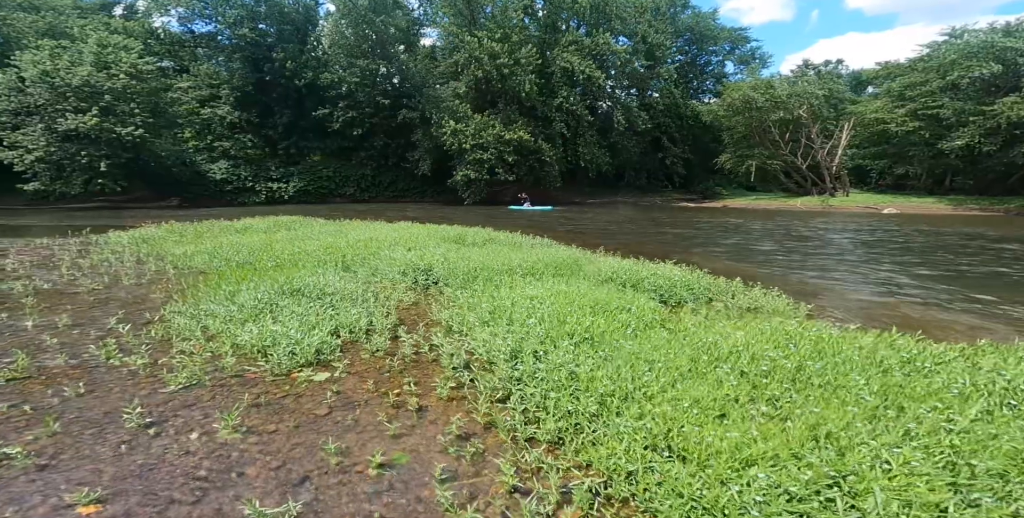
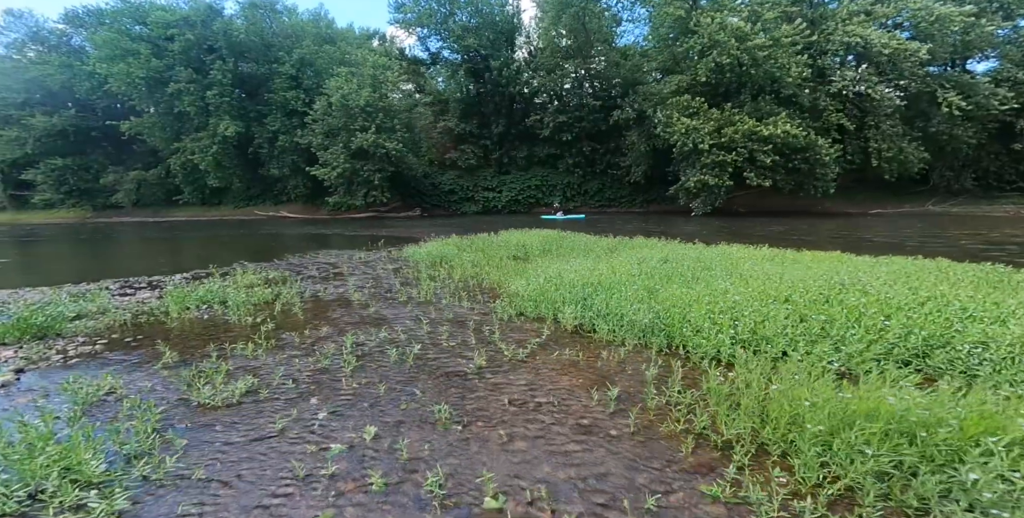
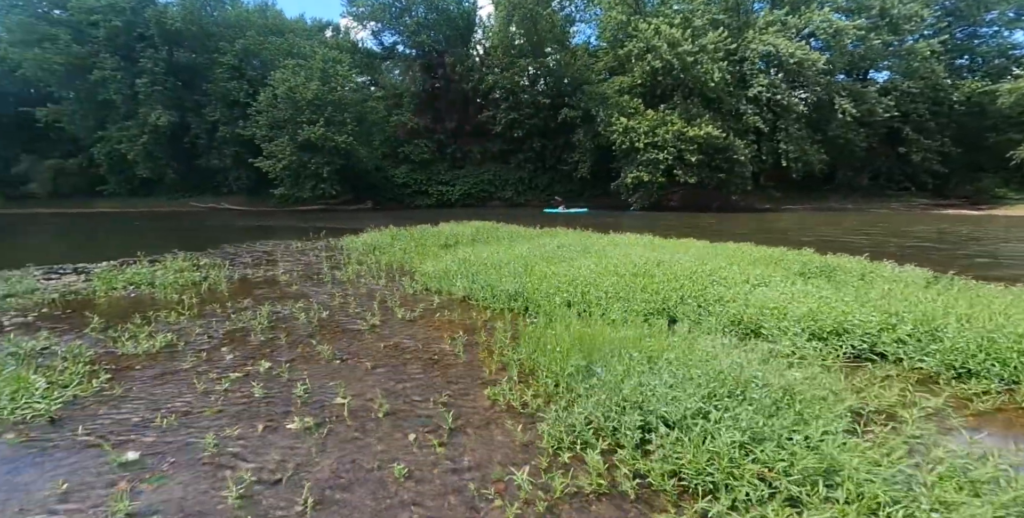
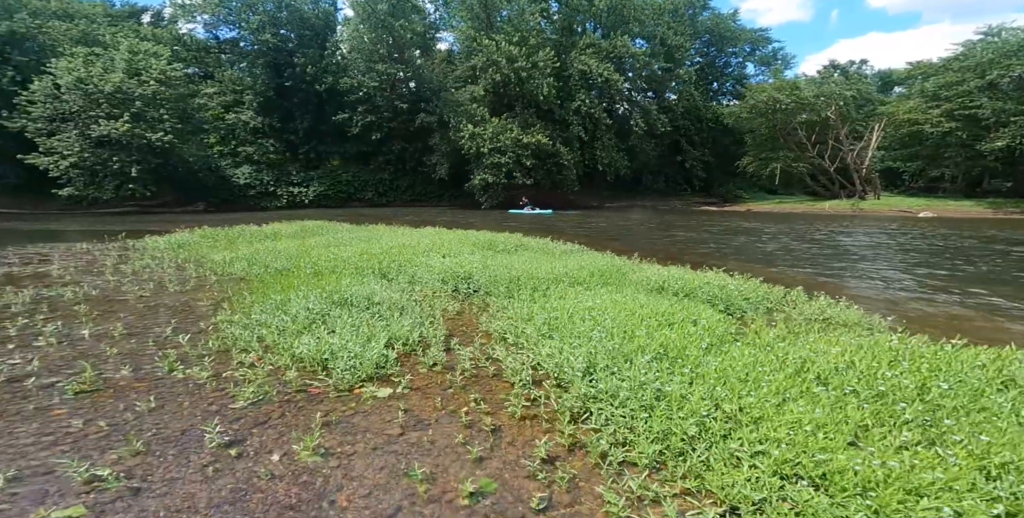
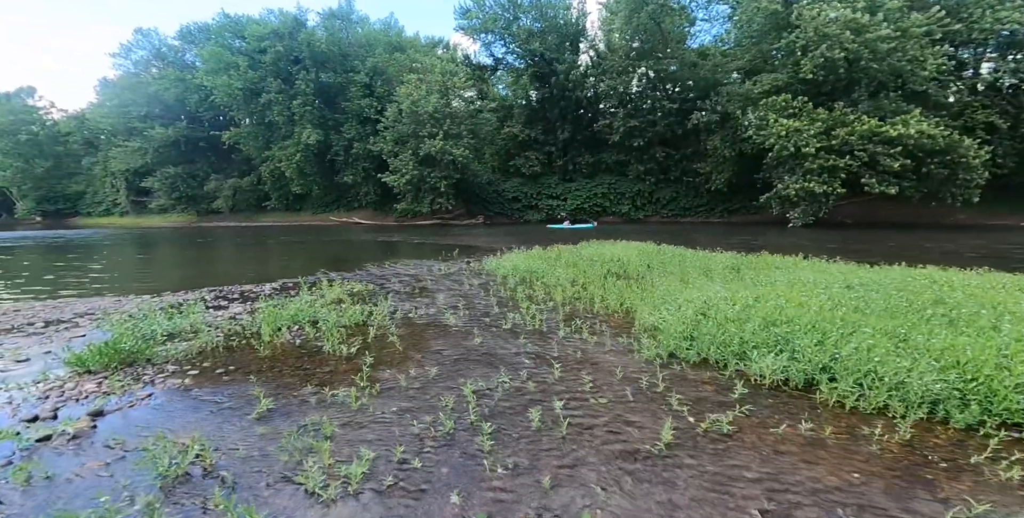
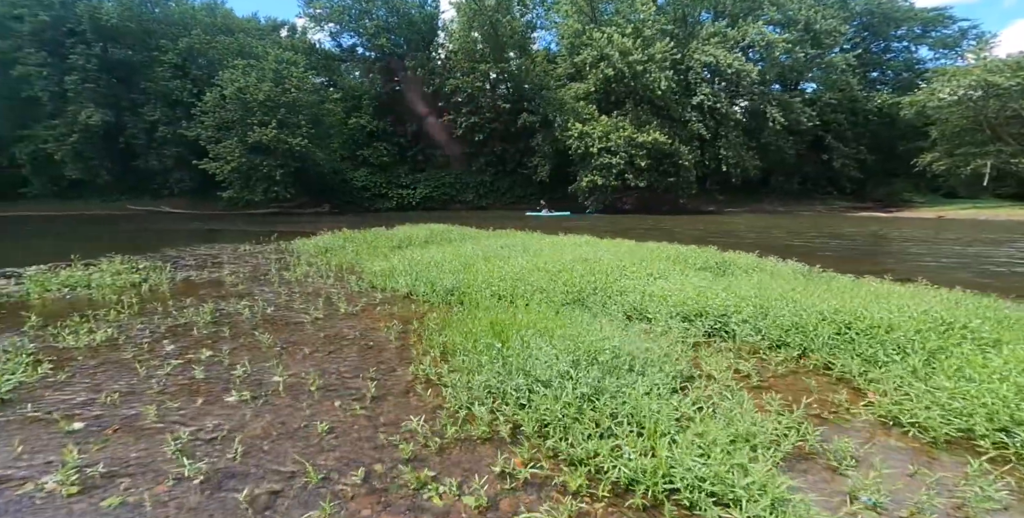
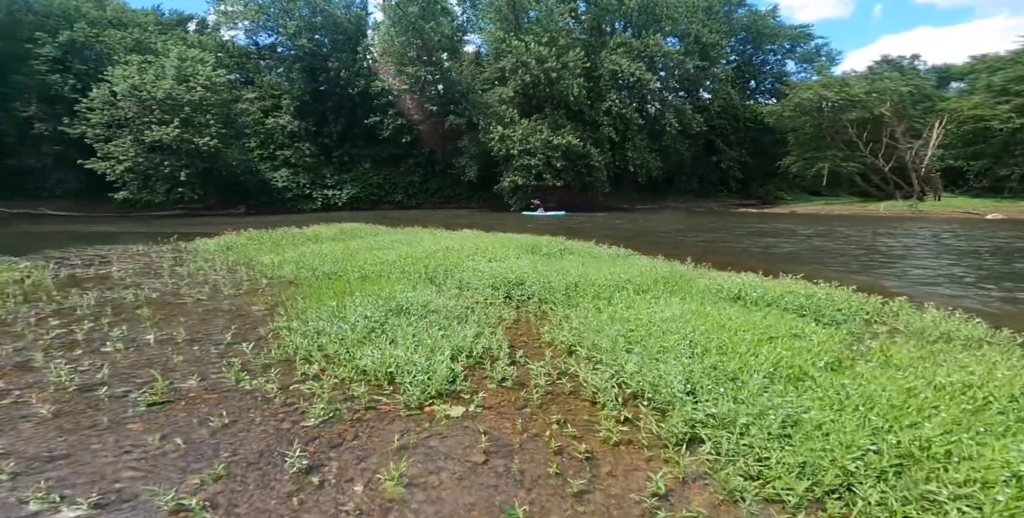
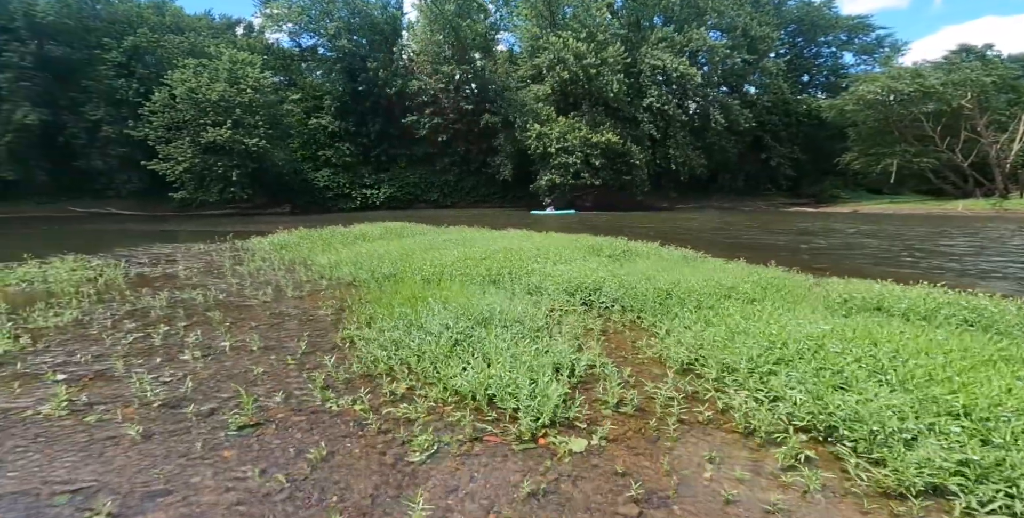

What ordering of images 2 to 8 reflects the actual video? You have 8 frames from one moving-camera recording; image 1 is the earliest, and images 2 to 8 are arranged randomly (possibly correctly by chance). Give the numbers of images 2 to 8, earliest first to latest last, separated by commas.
4, 7, 8, 6, 3, 2, 5
